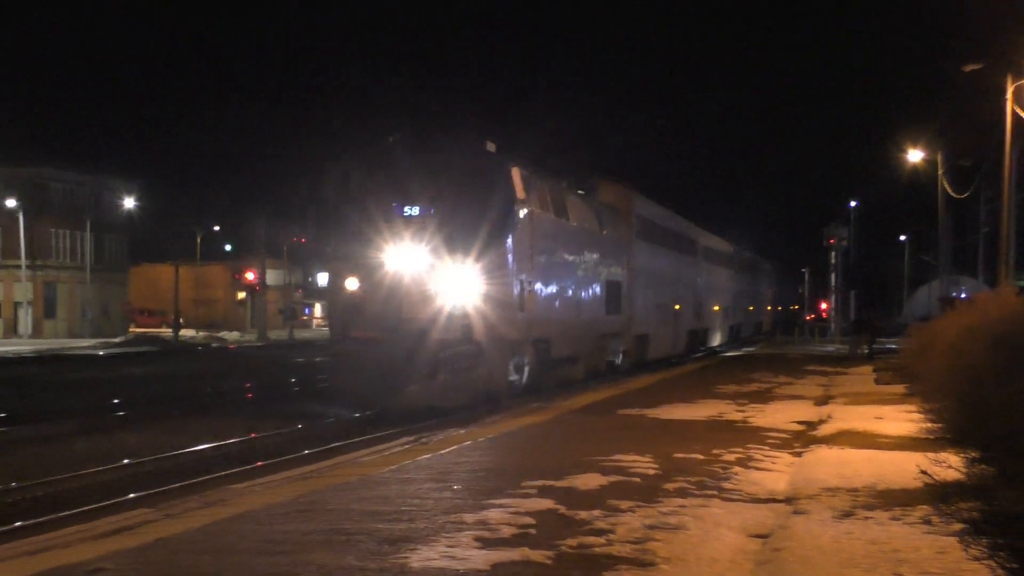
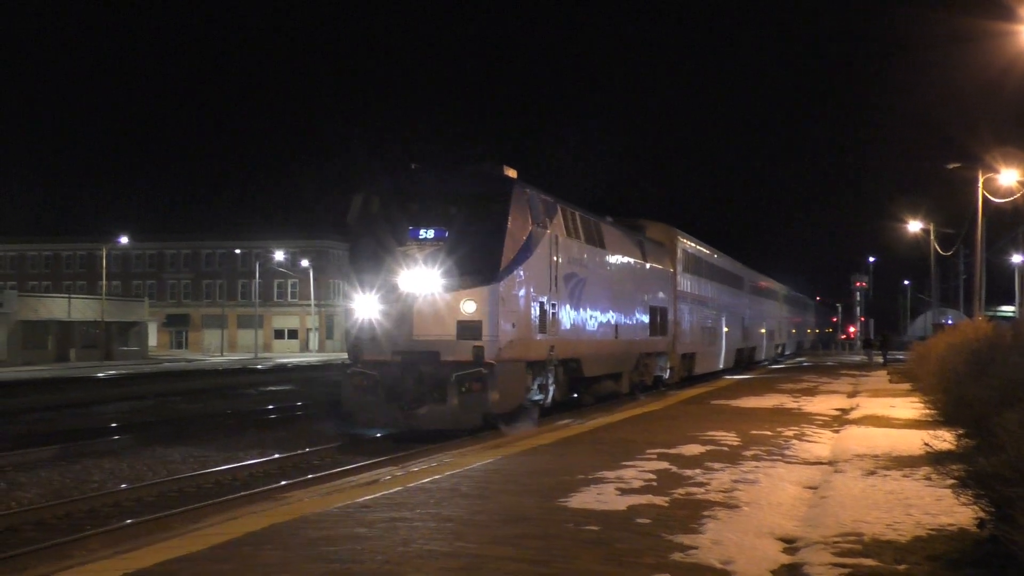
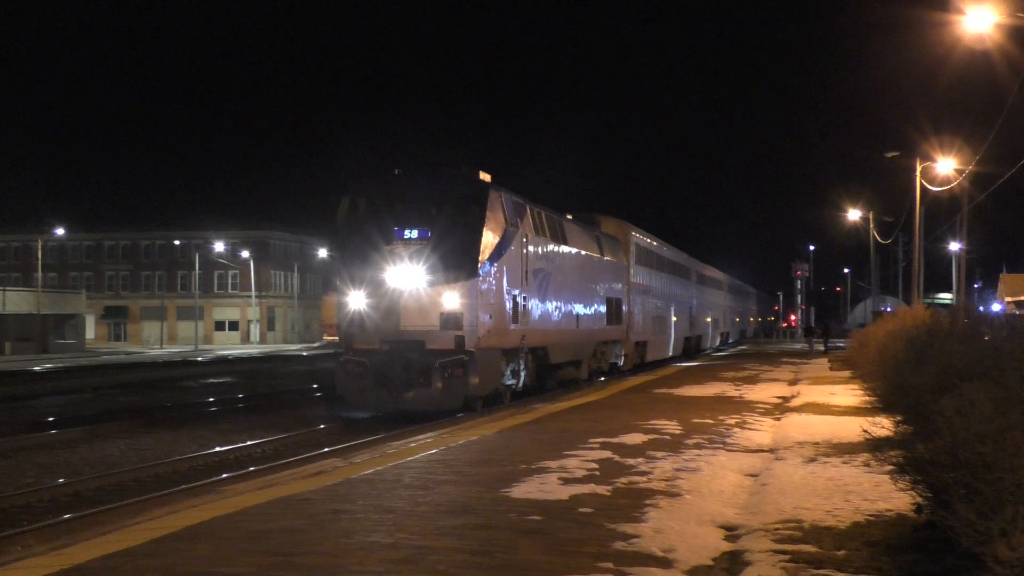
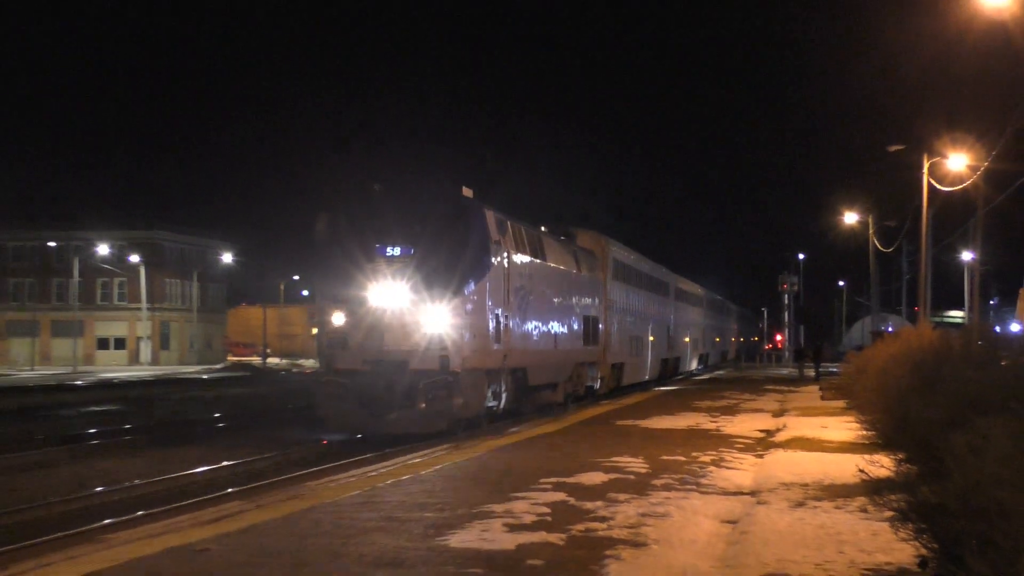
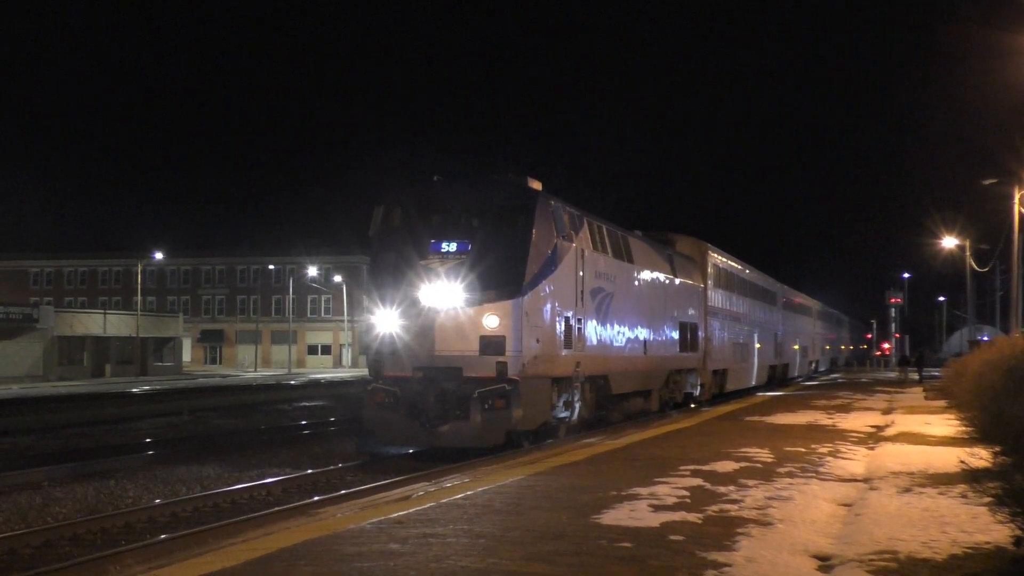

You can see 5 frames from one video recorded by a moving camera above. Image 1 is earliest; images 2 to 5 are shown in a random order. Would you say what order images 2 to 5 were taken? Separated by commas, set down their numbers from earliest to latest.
4, 3, 2, 5
